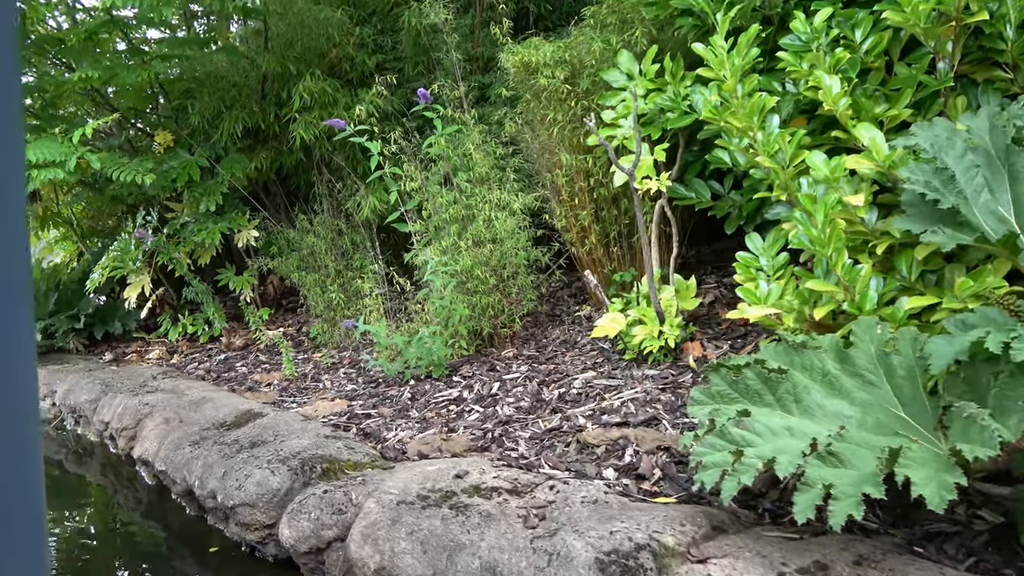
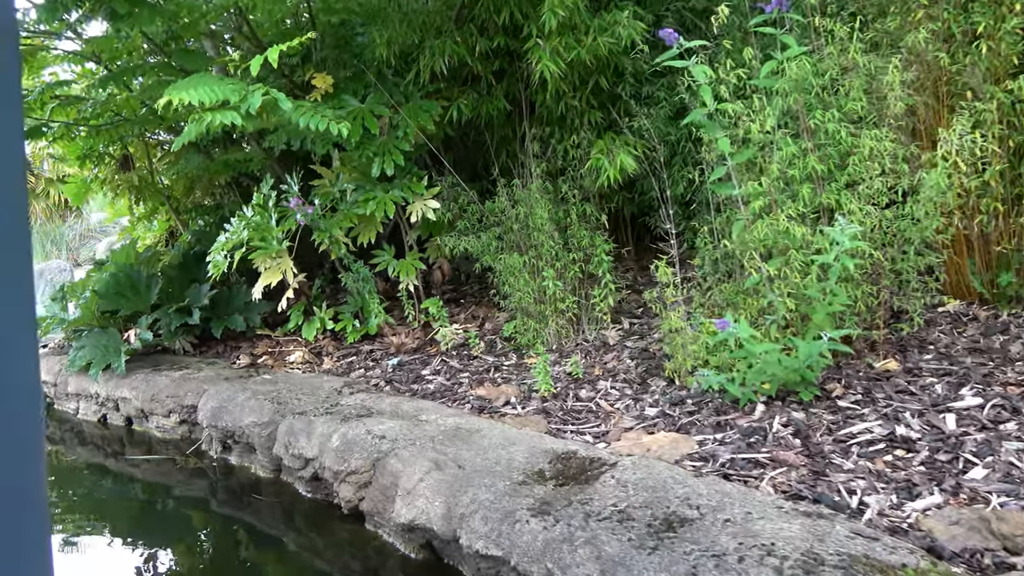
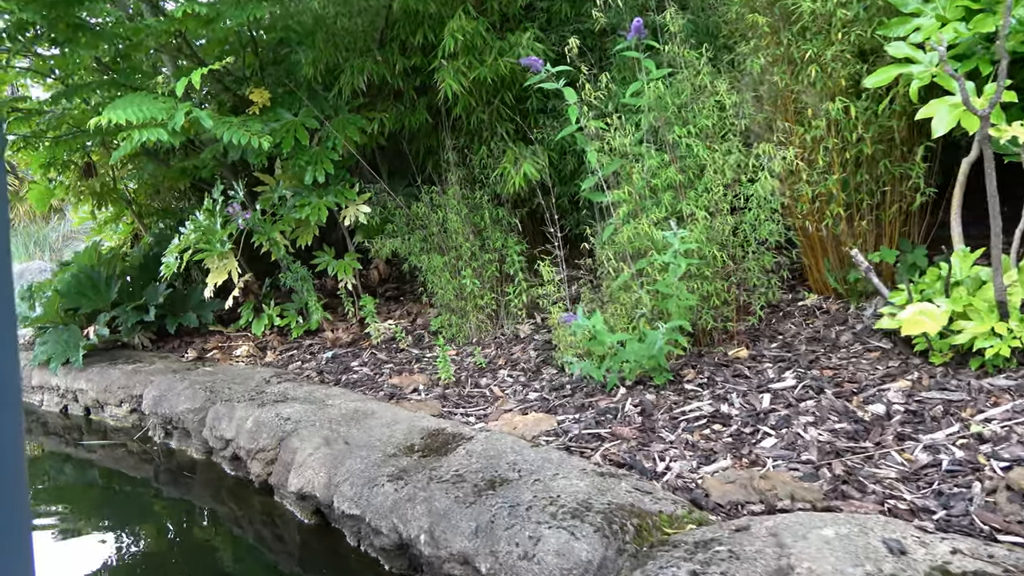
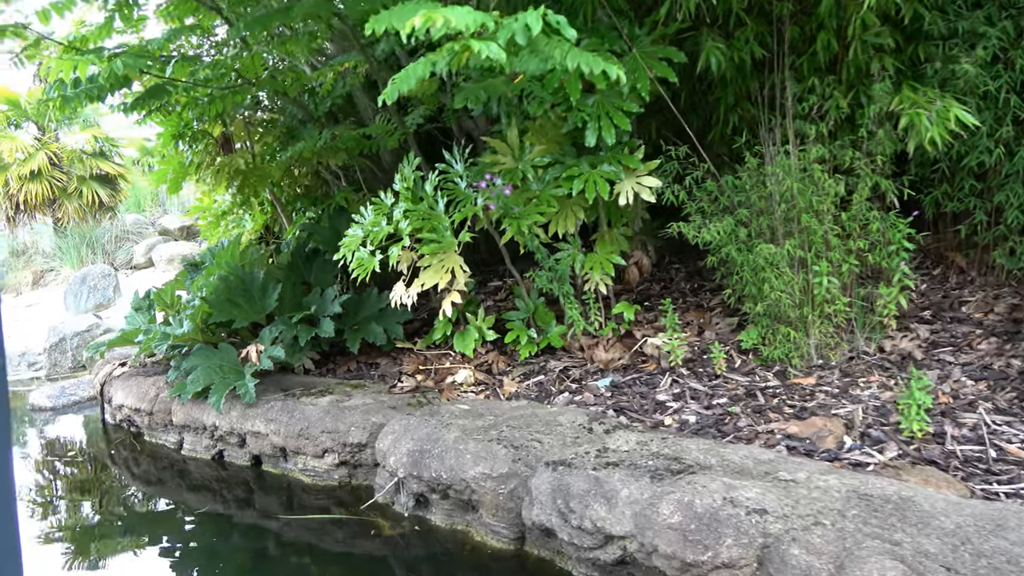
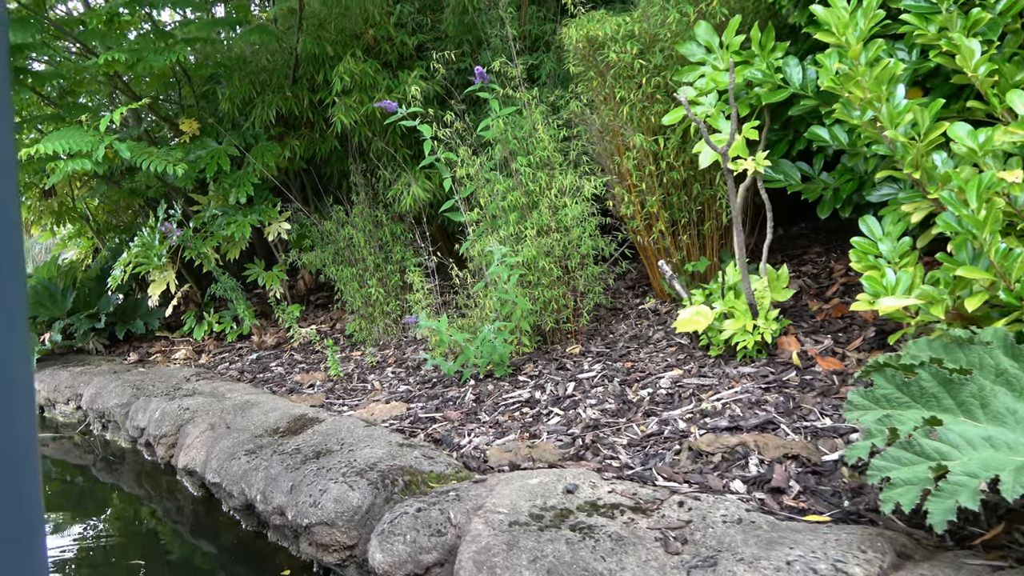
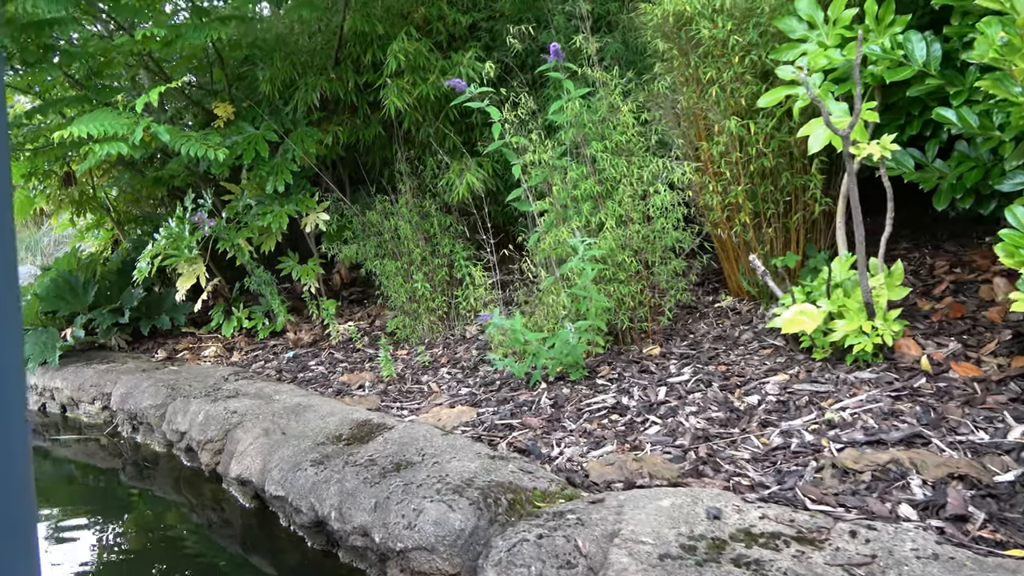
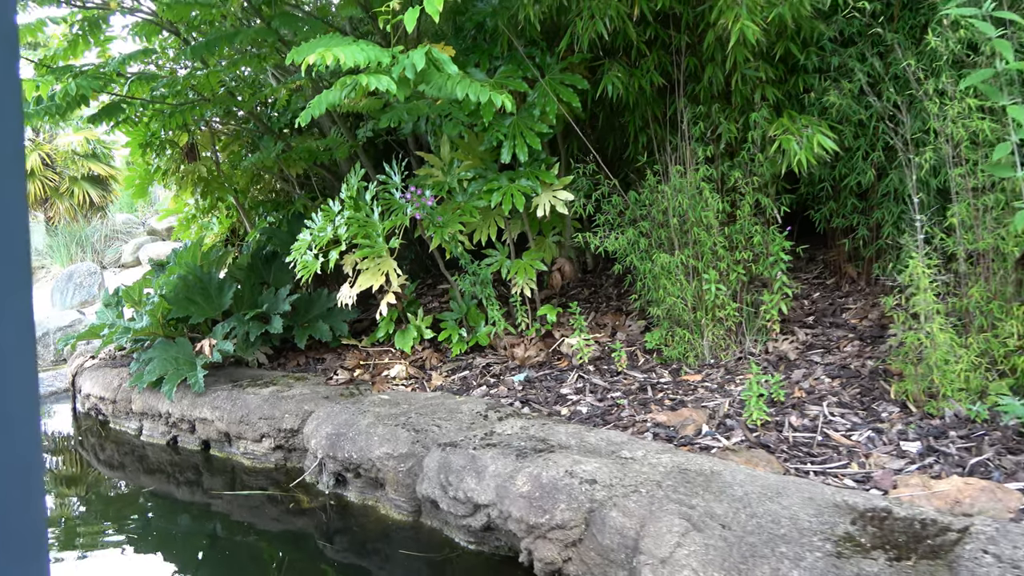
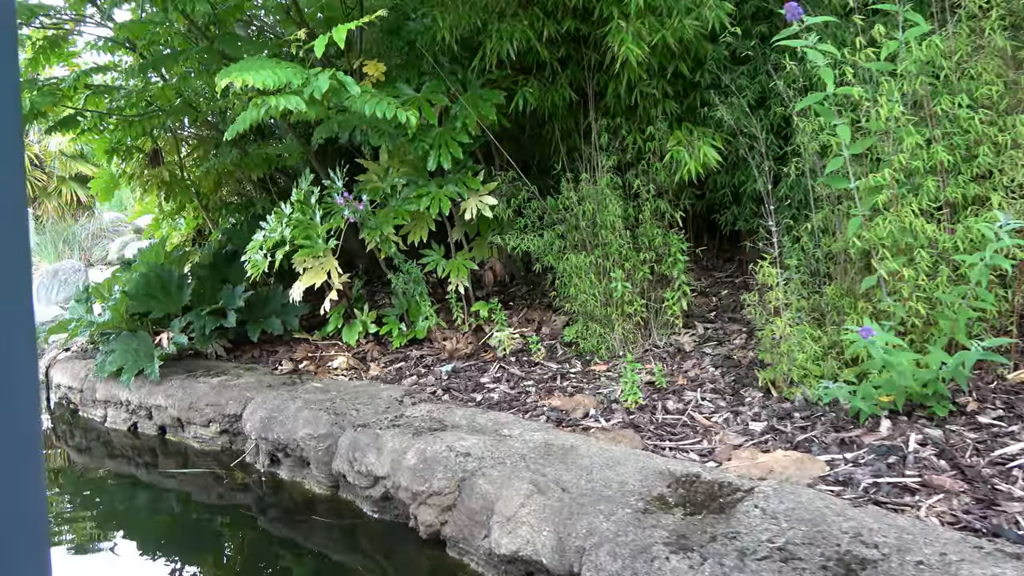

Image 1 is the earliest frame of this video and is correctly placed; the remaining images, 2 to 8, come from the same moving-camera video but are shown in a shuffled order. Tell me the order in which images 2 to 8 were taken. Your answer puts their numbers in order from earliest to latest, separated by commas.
5, 6, 3, 2, 8, 7, 4
